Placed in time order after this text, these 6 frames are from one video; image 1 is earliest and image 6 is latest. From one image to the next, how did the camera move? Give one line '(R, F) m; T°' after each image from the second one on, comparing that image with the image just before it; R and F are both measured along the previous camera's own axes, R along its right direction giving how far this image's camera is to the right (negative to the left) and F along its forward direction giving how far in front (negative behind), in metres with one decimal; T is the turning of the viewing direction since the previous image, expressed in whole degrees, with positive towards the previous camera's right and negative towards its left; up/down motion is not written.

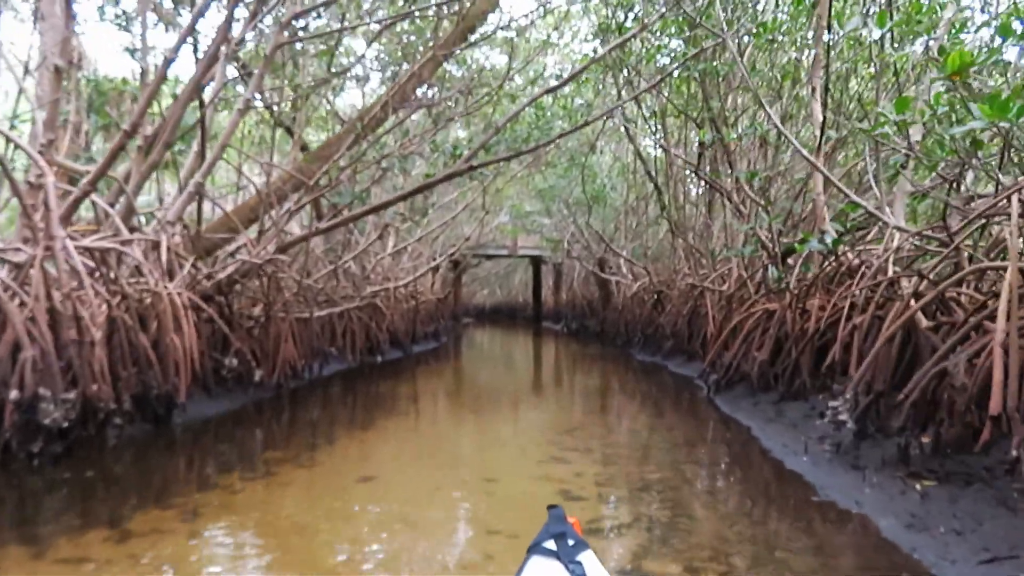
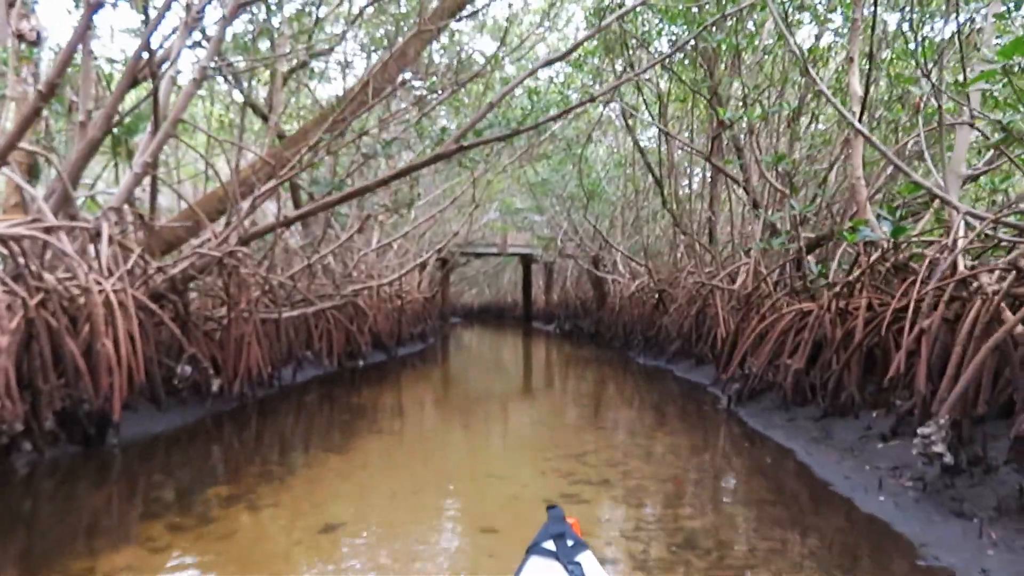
(-0.1, +0.7) m; +1°
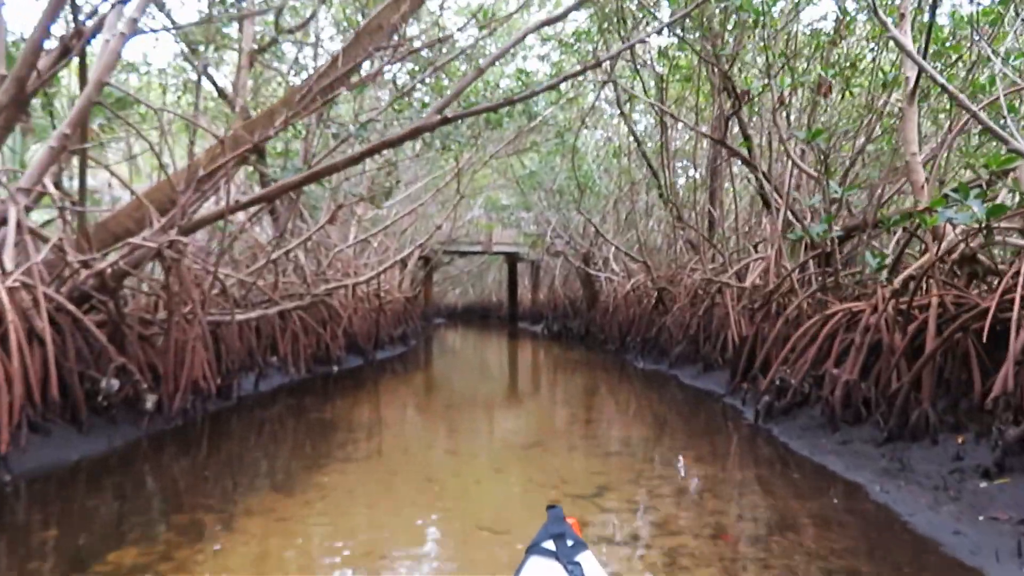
(-0.1, +0.8) m; +1°
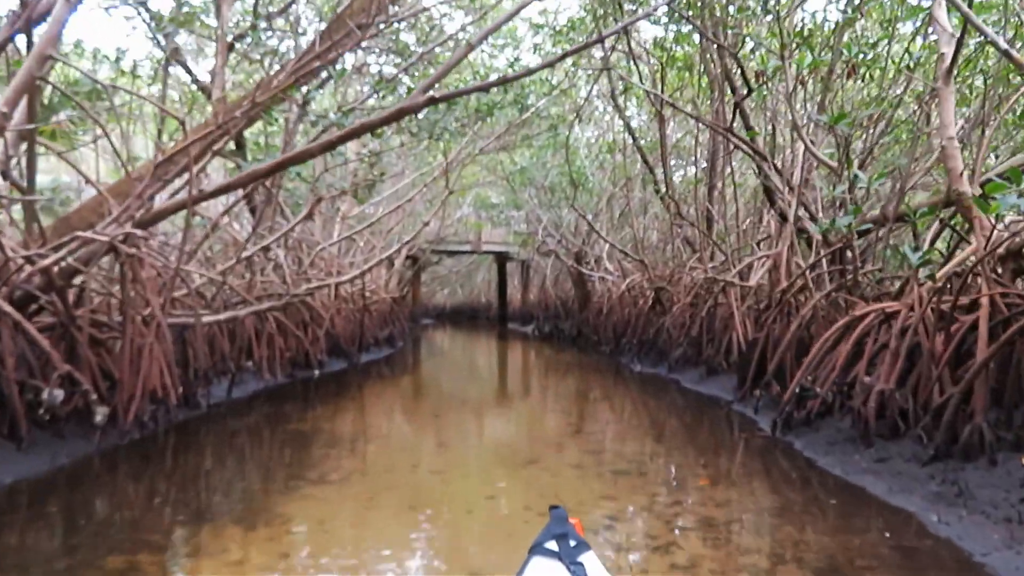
(0.0, +0.4) m; +1°
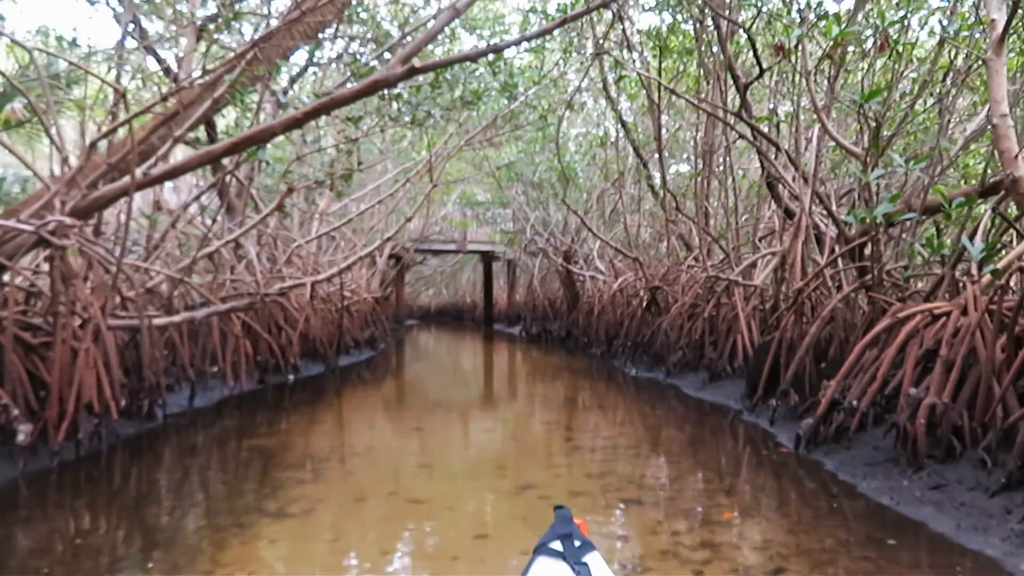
(0.0, +0.5) m; +1°
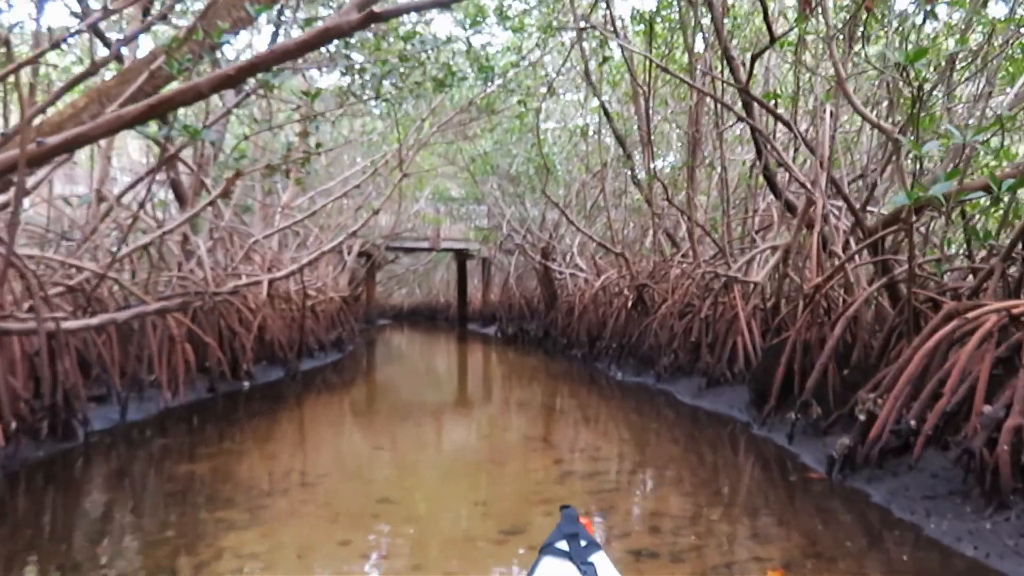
(0.0, +0.6) m; +2°
